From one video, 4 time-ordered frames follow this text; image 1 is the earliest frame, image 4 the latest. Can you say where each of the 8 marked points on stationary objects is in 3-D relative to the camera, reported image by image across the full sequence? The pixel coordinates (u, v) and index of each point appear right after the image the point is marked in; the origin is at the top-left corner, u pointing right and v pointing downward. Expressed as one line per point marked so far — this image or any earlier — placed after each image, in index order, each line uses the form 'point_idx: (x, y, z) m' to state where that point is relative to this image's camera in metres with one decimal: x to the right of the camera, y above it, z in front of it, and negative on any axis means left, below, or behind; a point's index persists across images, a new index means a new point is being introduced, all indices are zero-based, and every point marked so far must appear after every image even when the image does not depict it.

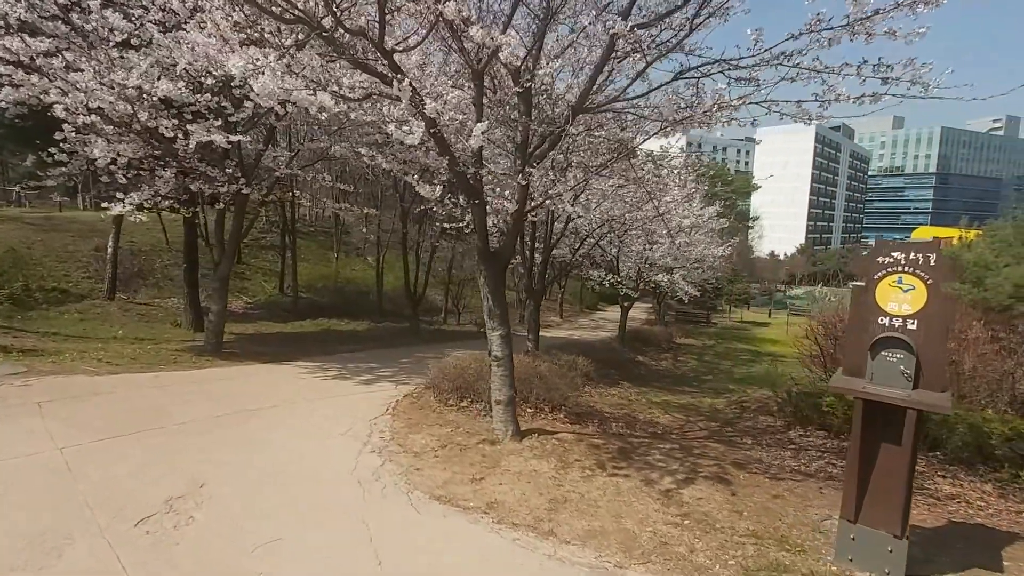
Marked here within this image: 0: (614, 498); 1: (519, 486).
0: (+0.9, -1.9, +4.7) m
1: (+0.1, -1.9, +4.8) m
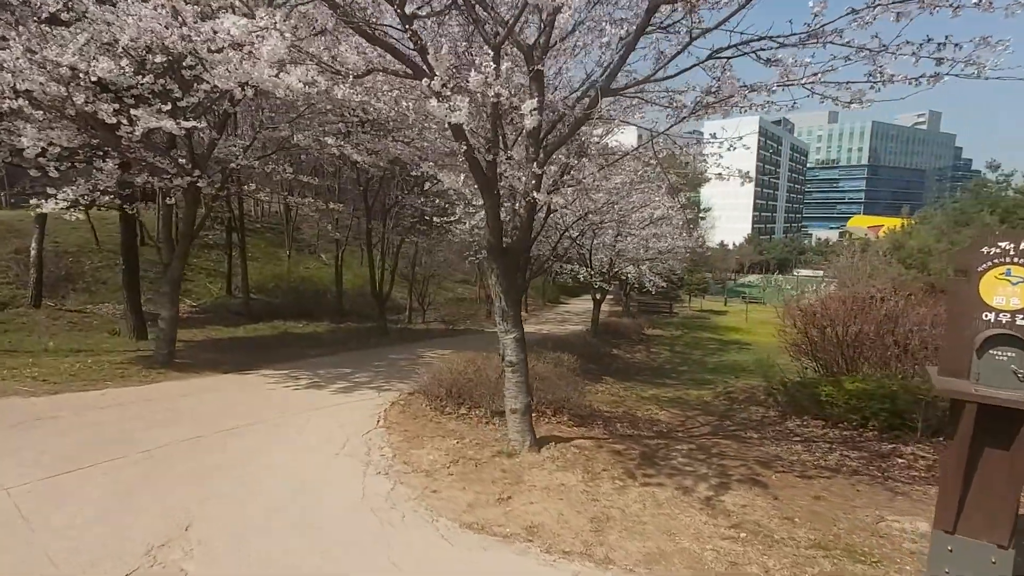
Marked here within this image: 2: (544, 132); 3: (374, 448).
0: (+1.2, -1.9, +4.3) m
1: (+0.4, -1.9, +4.4) m
2: (+0.3, +1.6, +5.0) m
3: (-1.6, -1.8, +5.8) m
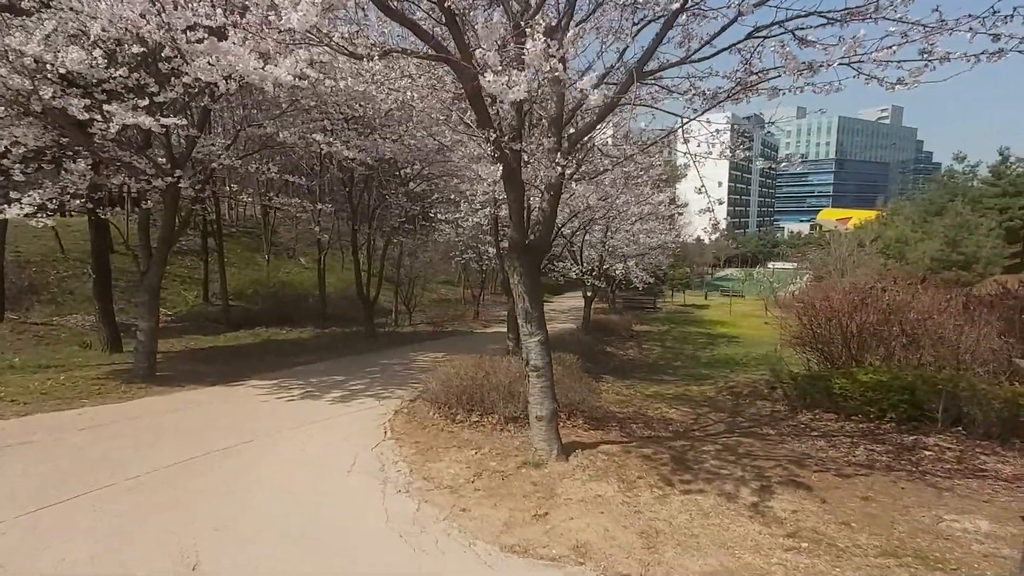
0: (+1.5, -1.9, +4.0) m
1: (+0.7, -1.9, +4.1) m
2: (+0.5, +1.6, +4.7) m
3: (-1.3, -1.9, +5.4) m
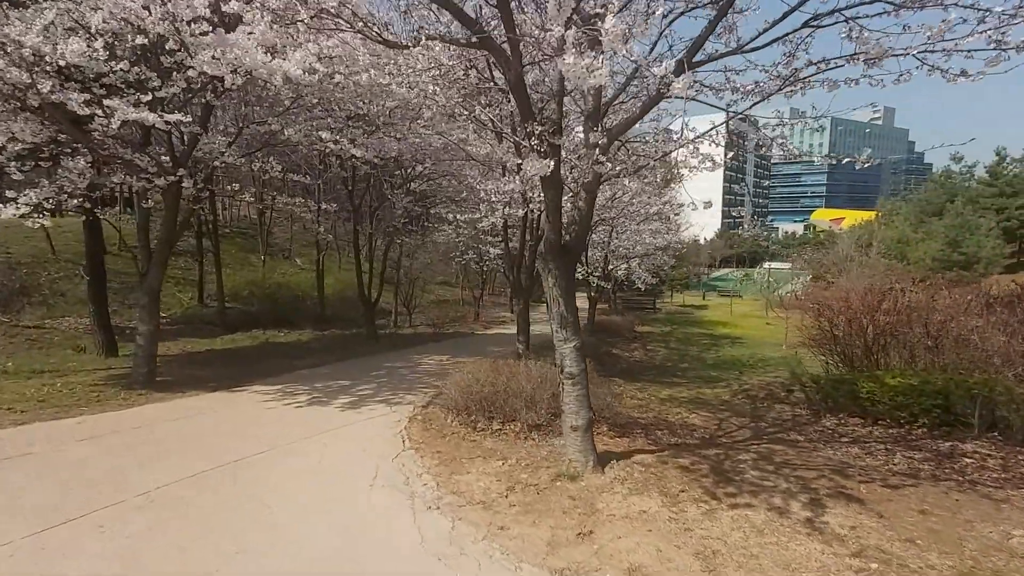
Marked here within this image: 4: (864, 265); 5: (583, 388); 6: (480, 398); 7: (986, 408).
0: (+1.9, -1.9, +3.8) m
1: (+1.0, -1.9, +3.8) m
2: (+0.8, +1.5, +4.5) m
3: (-1.0, -1.9, +5.2) m
4: (+12.5, +0.8, +18.2) m
5: (+0.7, -0.9, +4.8) m
6: (-0.4, -1.4, +6.8) m
7: (+6.4, -1.6, +6.9) m
